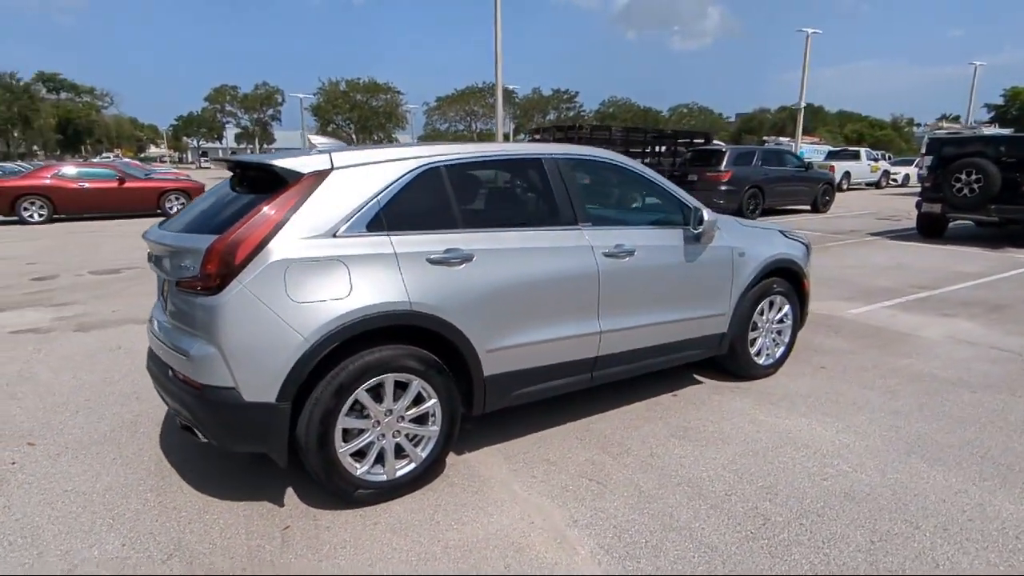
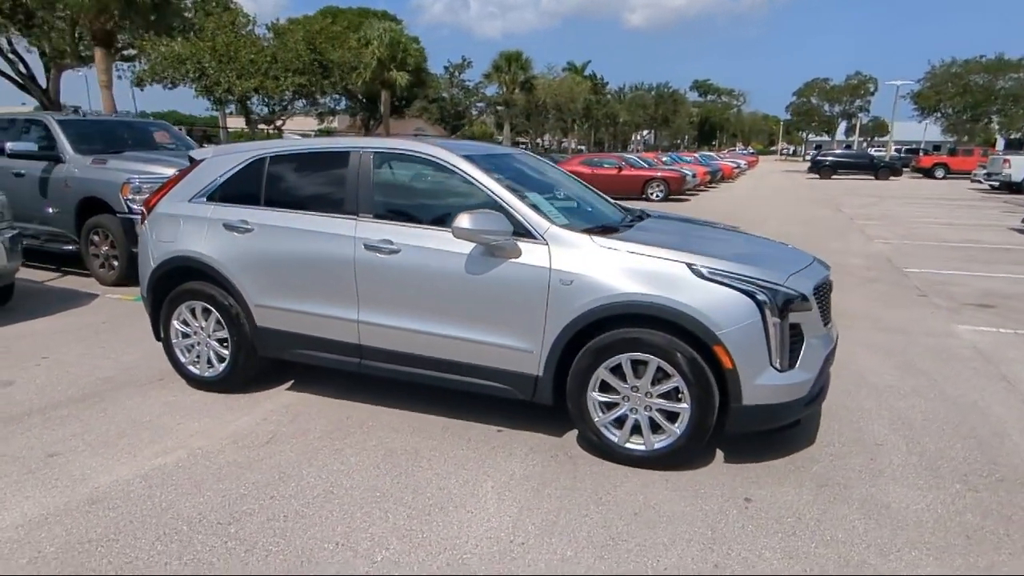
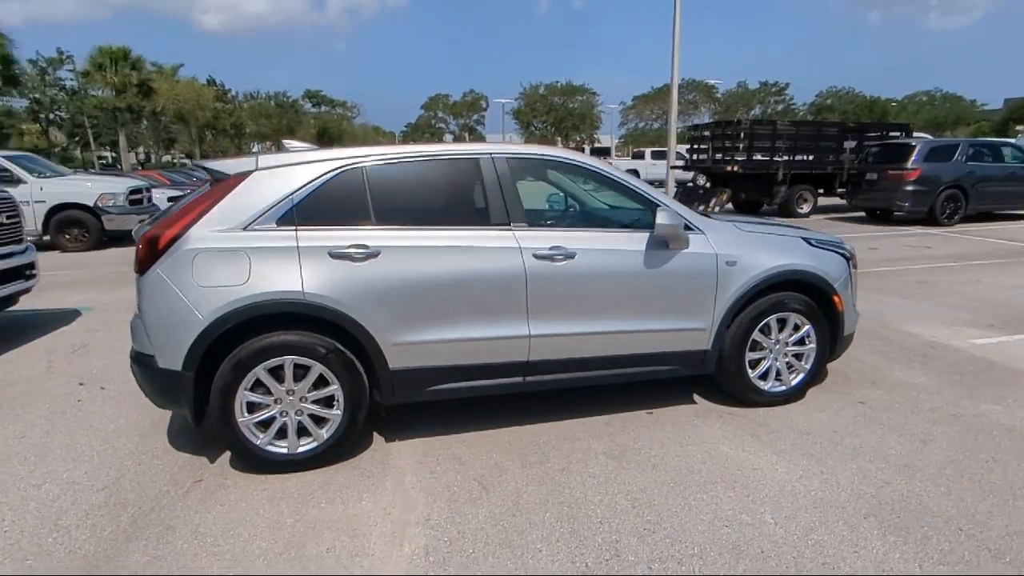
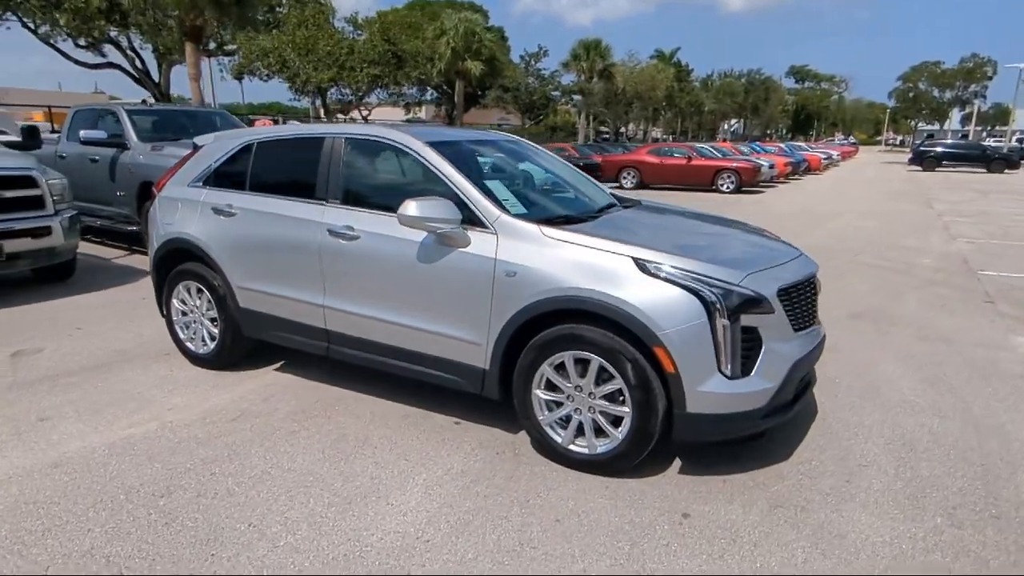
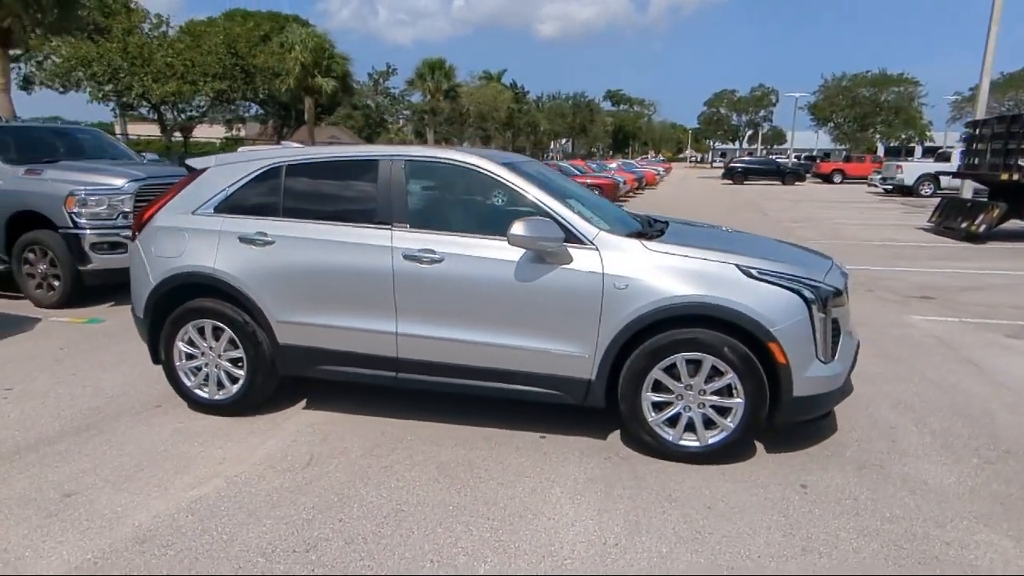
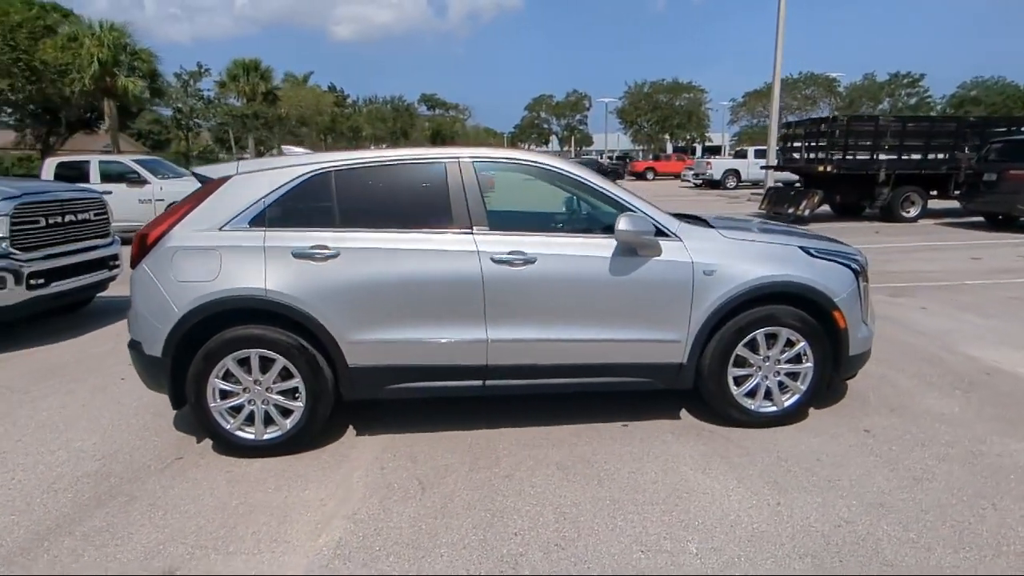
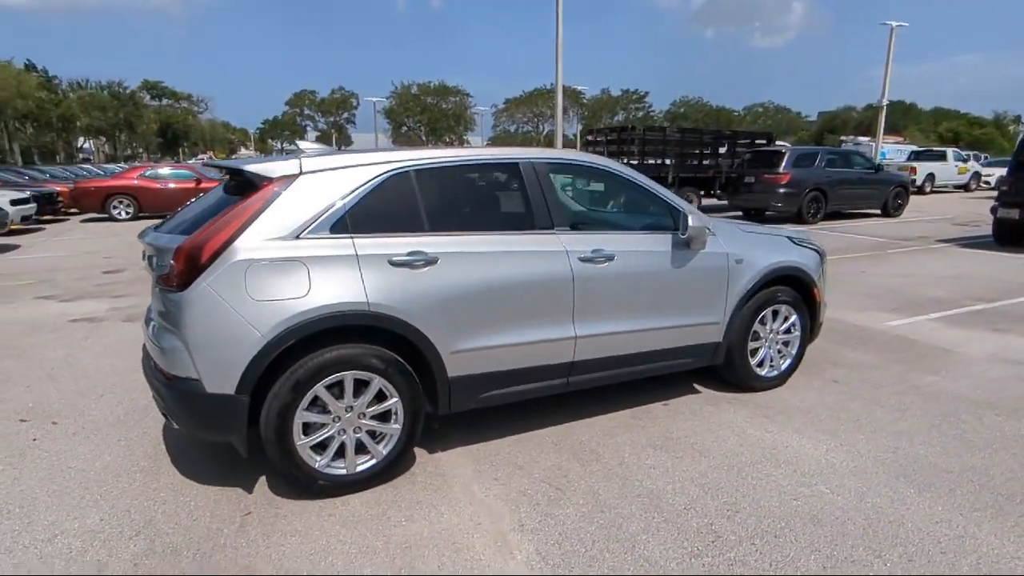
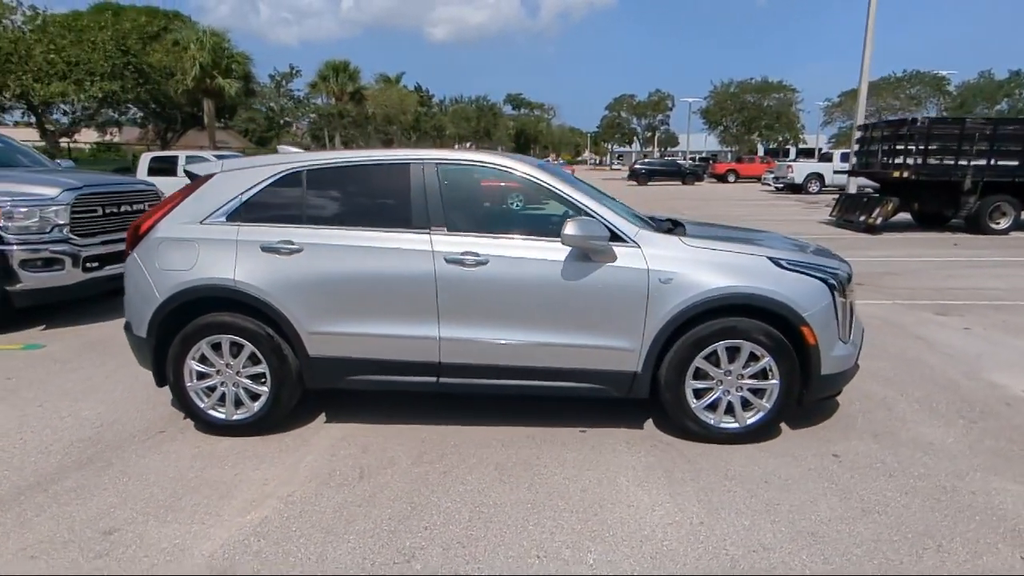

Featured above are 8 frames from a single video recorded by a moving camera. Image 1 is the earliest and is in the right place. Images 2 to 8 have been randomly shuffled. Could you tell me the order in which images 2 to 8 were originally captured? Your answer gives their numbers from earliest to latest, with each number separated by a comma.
7, 3, 6, 8, 5, 2, 4
